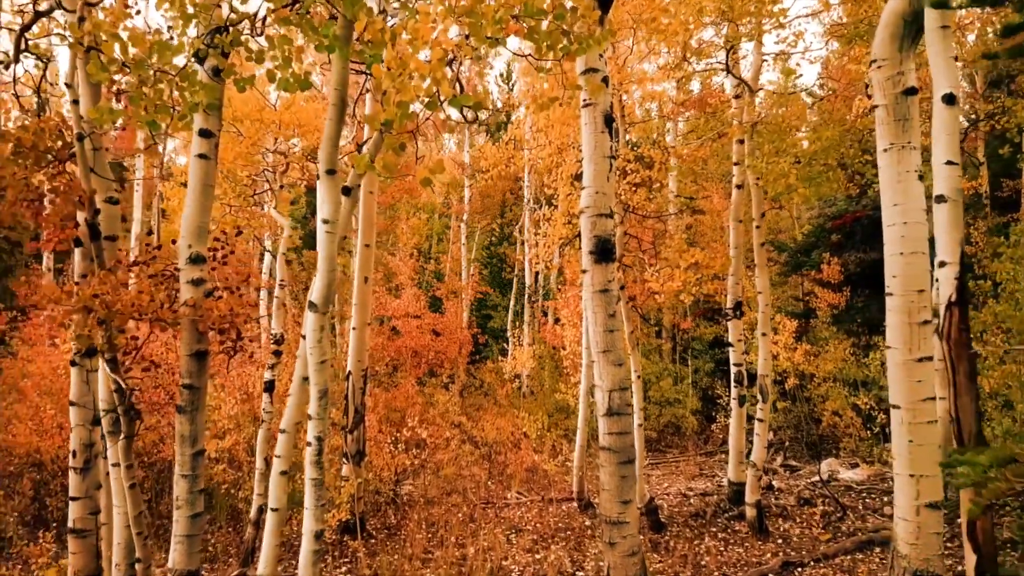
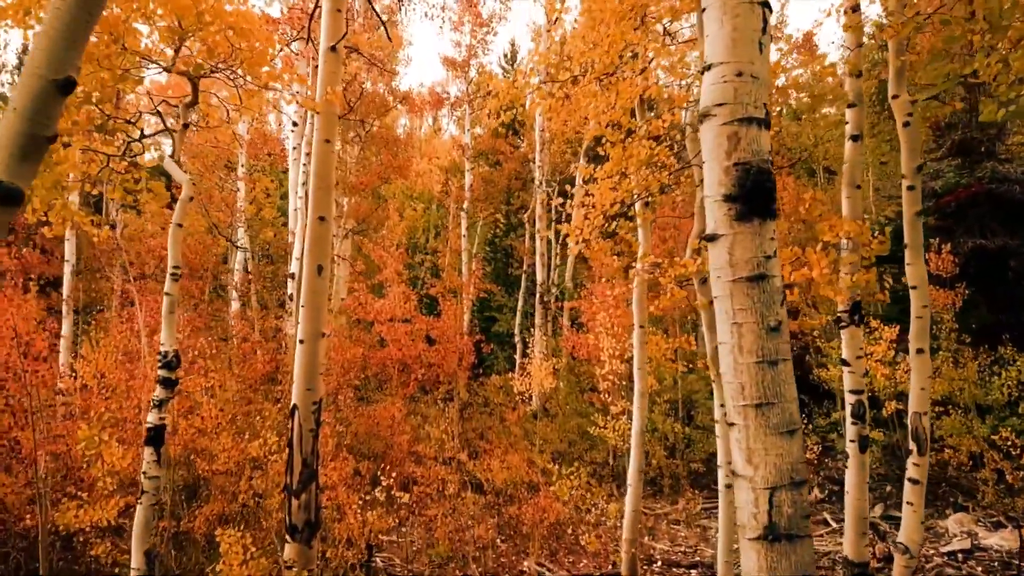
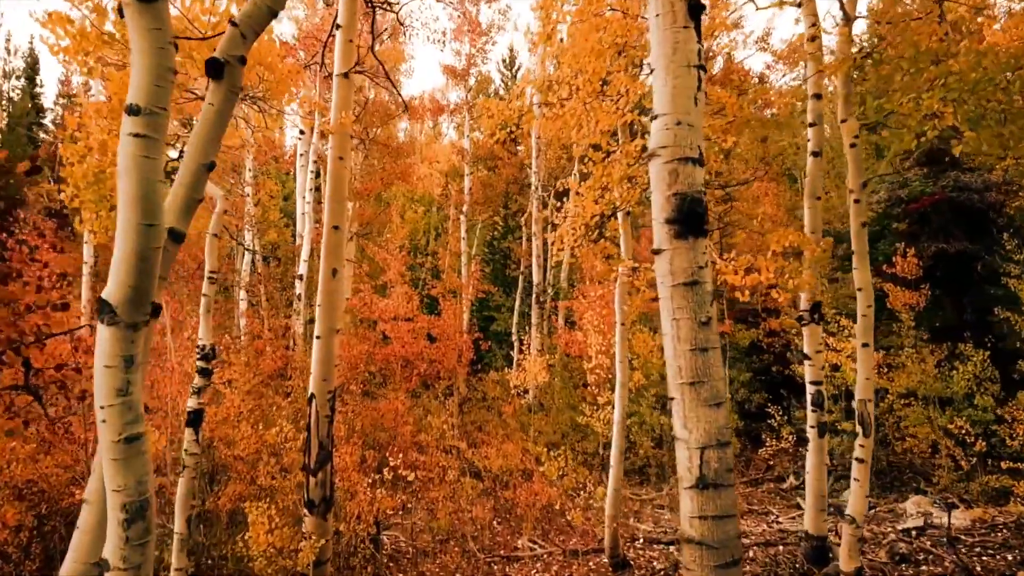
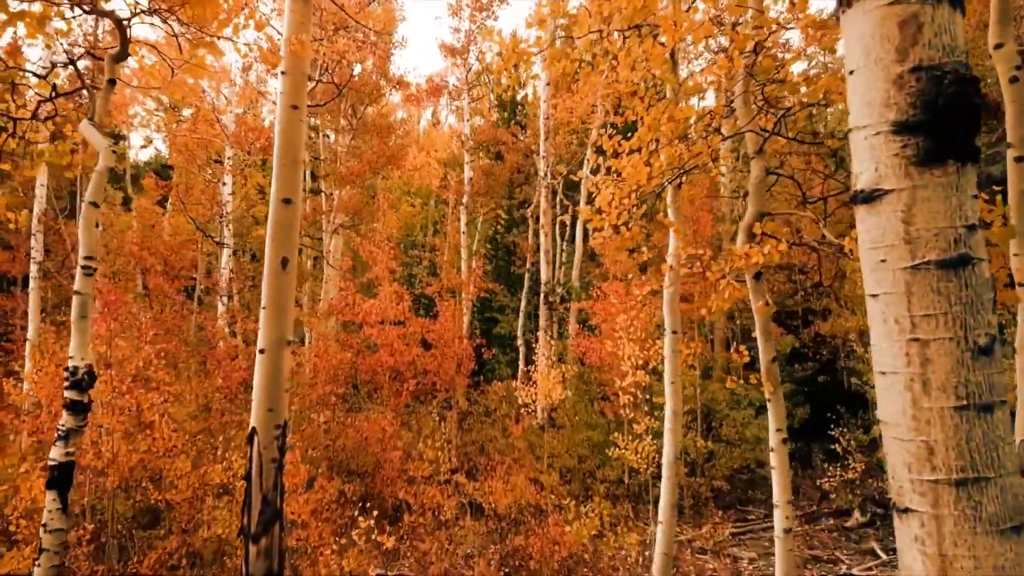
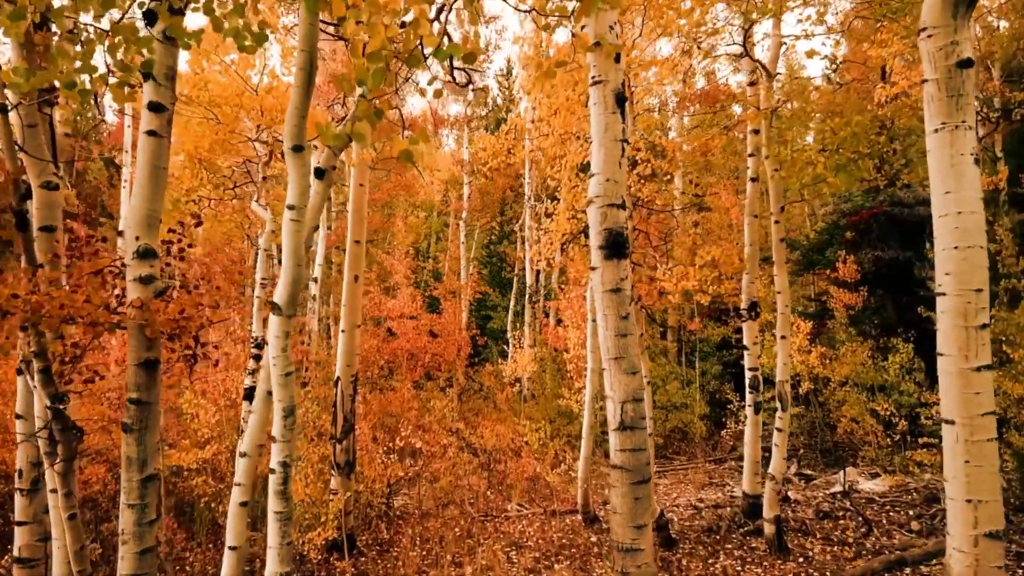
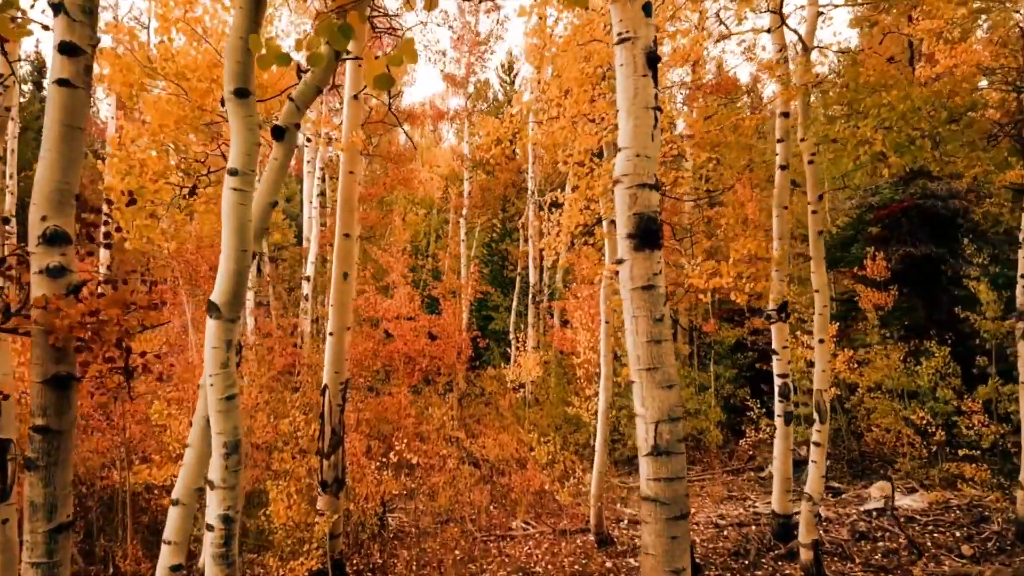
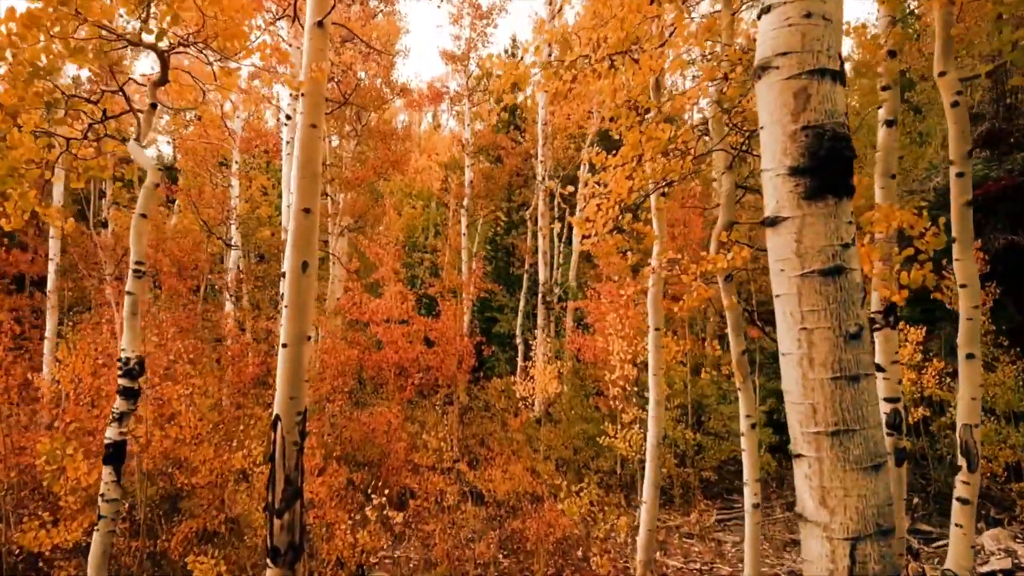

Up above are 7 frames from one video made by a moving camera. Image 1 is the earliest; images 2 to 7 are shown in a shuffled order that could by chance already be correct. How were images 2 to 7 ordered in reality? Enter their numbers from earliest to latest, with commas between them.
5, 6, 3, 2, 7, 4
